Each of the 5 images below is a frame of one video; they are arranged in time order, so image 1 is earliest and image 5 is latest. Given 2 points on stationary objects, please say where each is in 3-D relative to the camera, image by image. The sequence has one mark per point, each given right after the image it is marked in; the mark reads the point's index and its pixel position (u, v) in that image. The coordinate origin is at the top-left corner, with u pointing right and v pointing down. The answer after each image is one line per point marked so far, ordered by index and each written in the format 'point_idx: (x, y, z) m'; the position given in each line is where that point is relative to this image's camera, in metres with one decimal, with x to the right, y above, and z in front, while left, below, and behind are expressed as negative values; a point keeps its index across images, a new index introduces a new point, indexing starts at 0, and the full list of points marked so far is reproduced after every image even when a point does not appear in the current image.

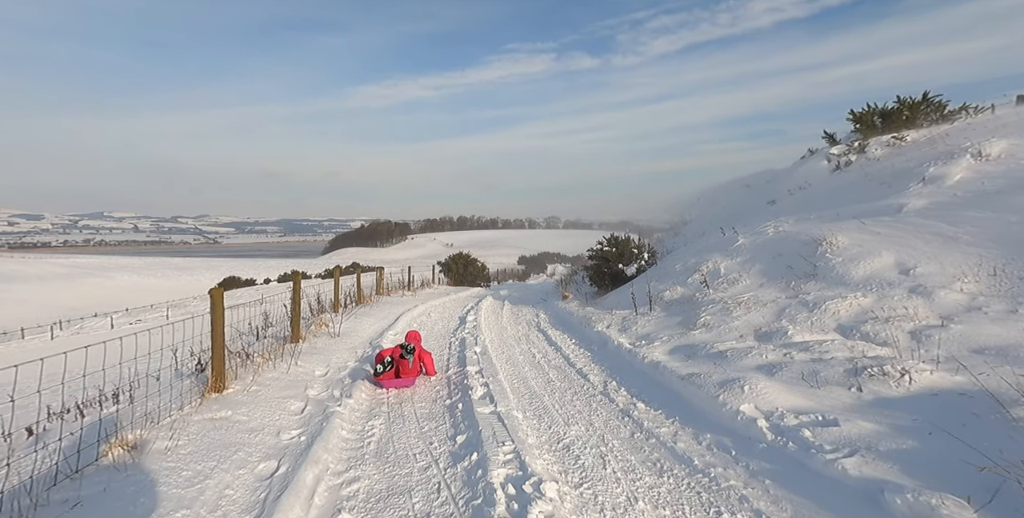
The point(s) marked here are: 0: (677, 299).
0: (+3.0, -0.8, +9.7) m
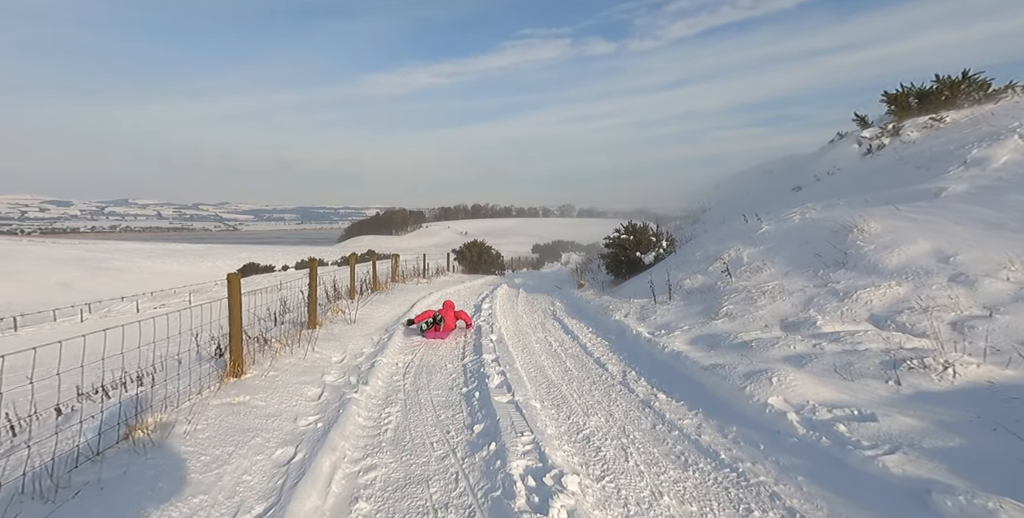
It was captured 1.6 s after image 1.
0: (+3.4, -0.5, +9.4) m
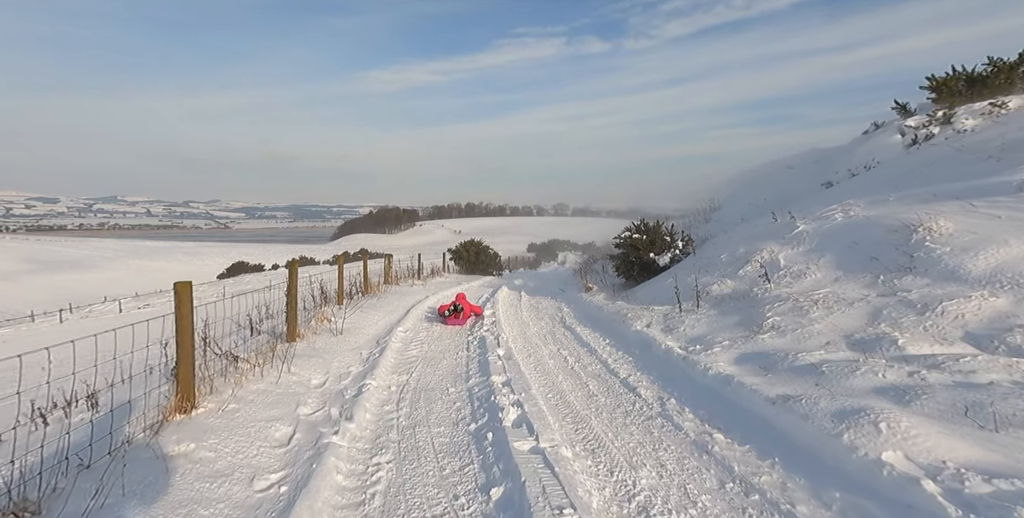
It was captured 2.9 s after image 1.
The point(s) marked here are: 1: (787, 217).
0: (+3.5, -0.6, +8.4) m
1: (+5.4, +0.8, +10.3) m
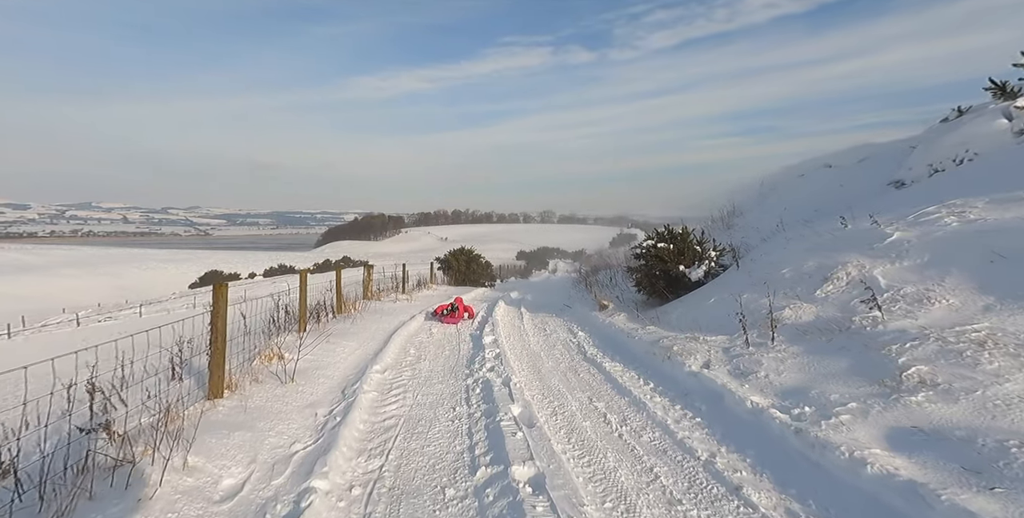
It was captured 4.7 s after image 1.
0: (+3.7, -0.8, +6.3) m
1: (+5.5, +0.6, +8.3) m
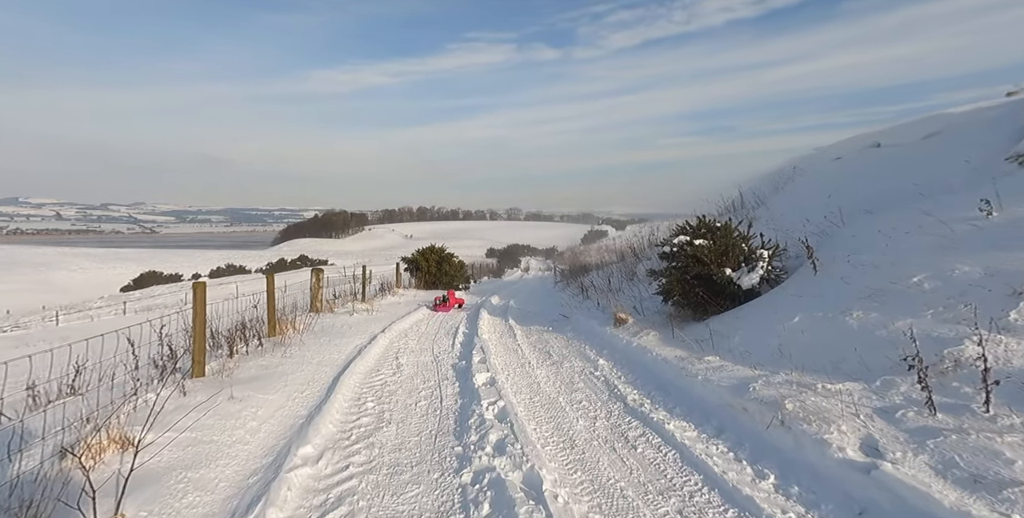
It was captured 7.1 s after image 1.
0: (+3.9, -0.8, +3.6) m
1: (+5.6, +0.6, +5.7) m
